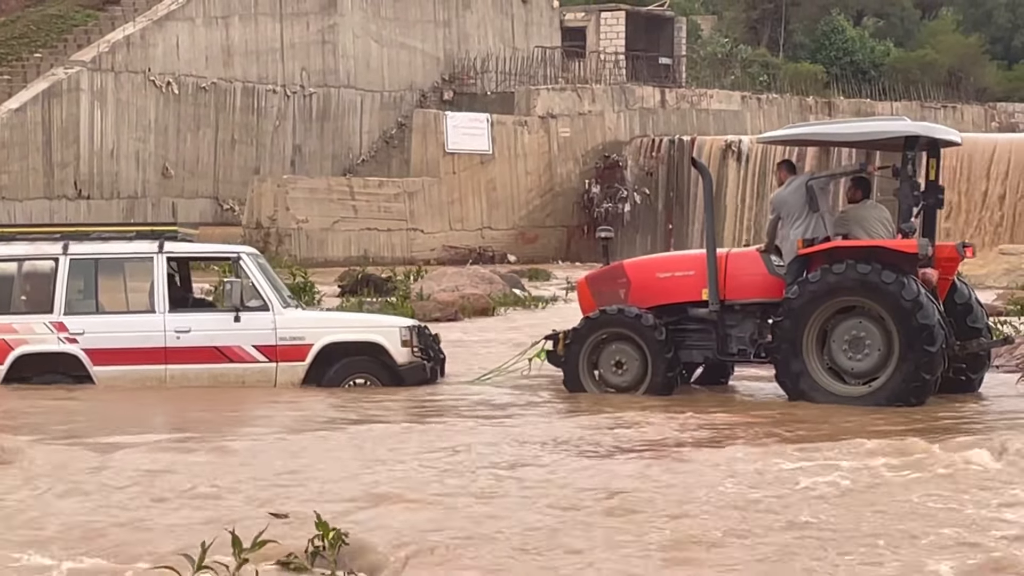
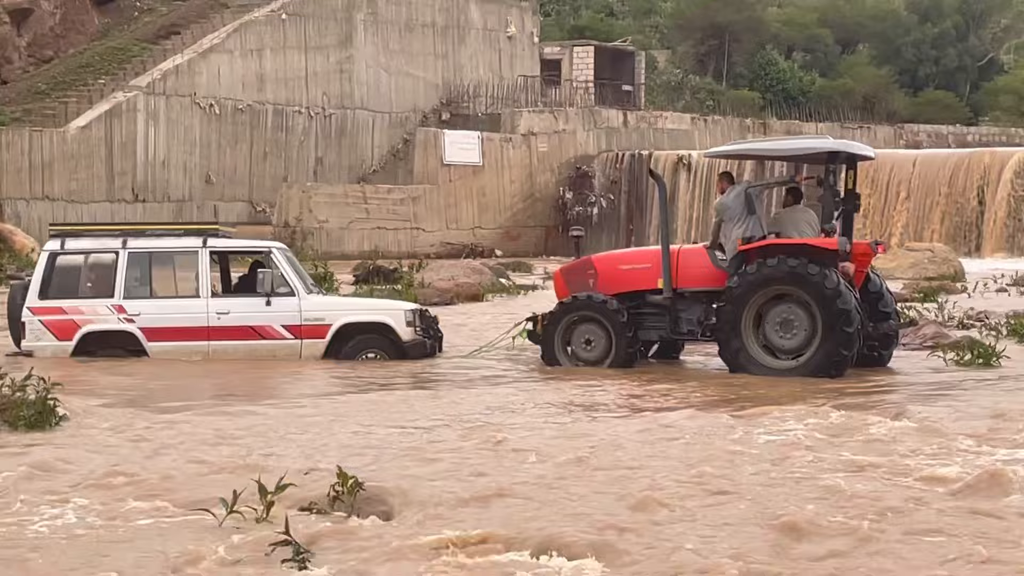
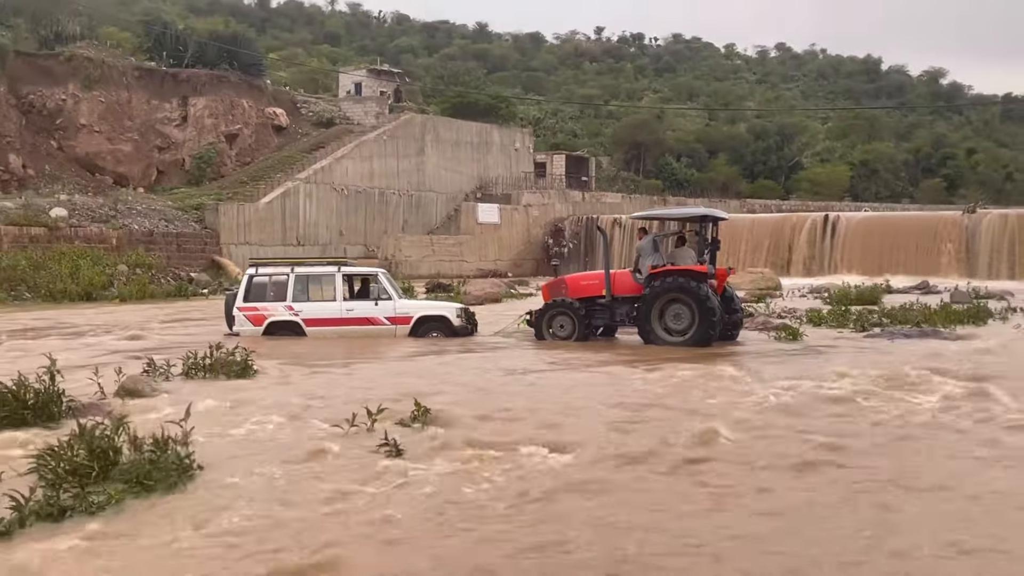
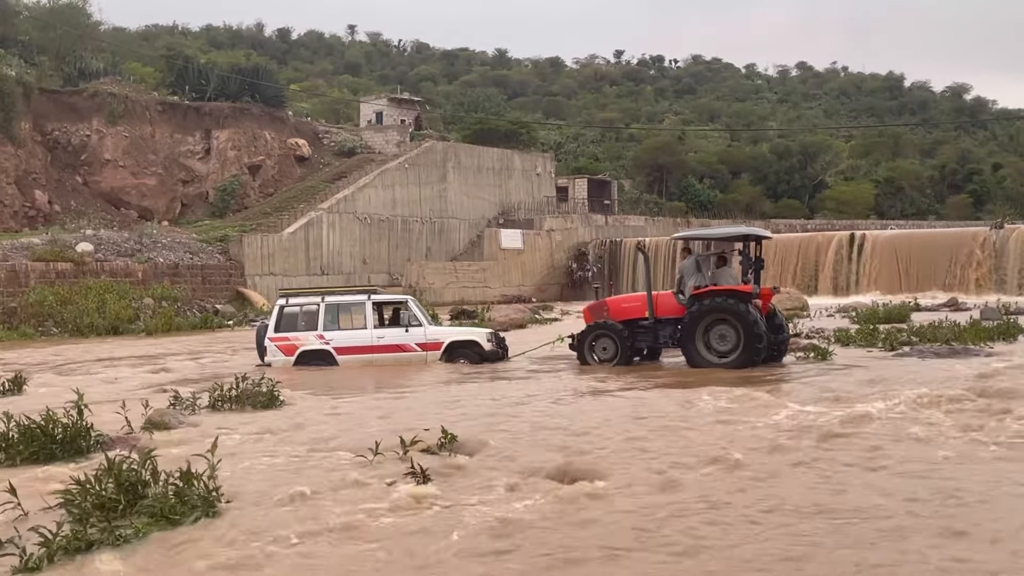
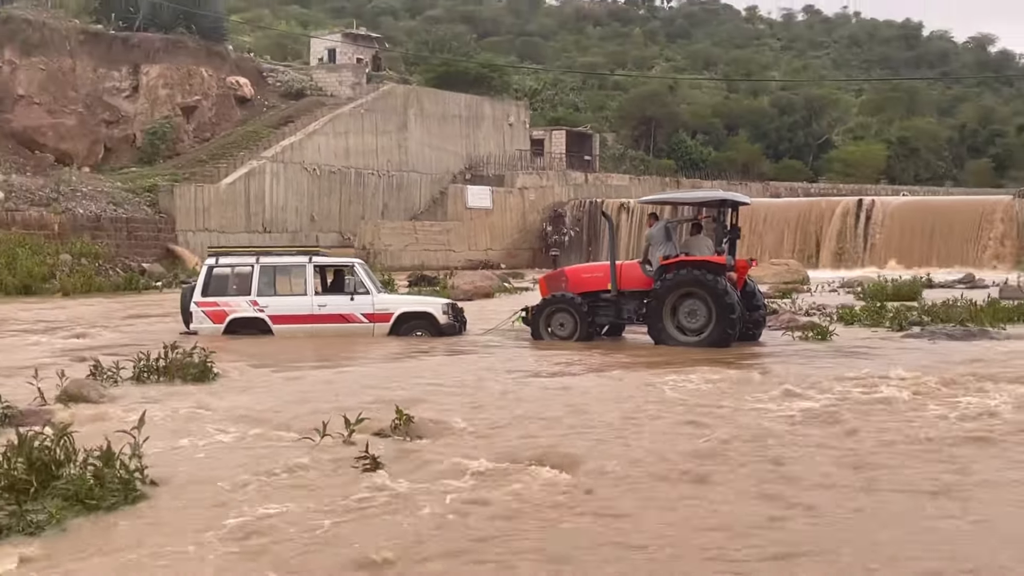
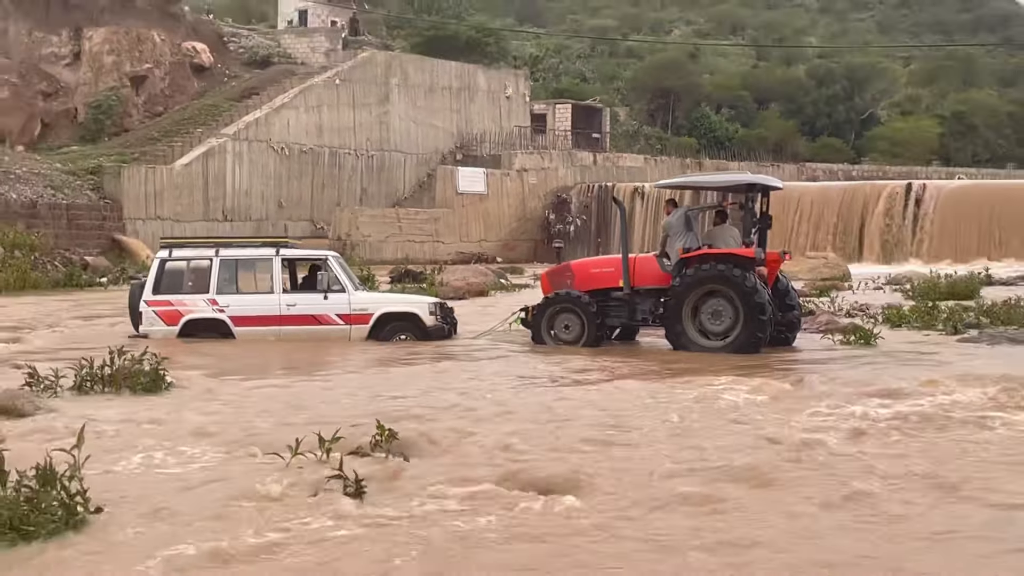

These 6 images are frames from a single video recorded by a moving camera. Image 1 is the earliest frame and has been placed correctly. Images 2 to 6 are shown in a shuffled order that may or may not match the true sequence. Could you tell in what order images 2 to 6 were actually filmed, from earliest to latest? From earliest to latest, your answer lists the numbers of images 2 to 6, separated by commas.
2, 6, 5, 3, 4
